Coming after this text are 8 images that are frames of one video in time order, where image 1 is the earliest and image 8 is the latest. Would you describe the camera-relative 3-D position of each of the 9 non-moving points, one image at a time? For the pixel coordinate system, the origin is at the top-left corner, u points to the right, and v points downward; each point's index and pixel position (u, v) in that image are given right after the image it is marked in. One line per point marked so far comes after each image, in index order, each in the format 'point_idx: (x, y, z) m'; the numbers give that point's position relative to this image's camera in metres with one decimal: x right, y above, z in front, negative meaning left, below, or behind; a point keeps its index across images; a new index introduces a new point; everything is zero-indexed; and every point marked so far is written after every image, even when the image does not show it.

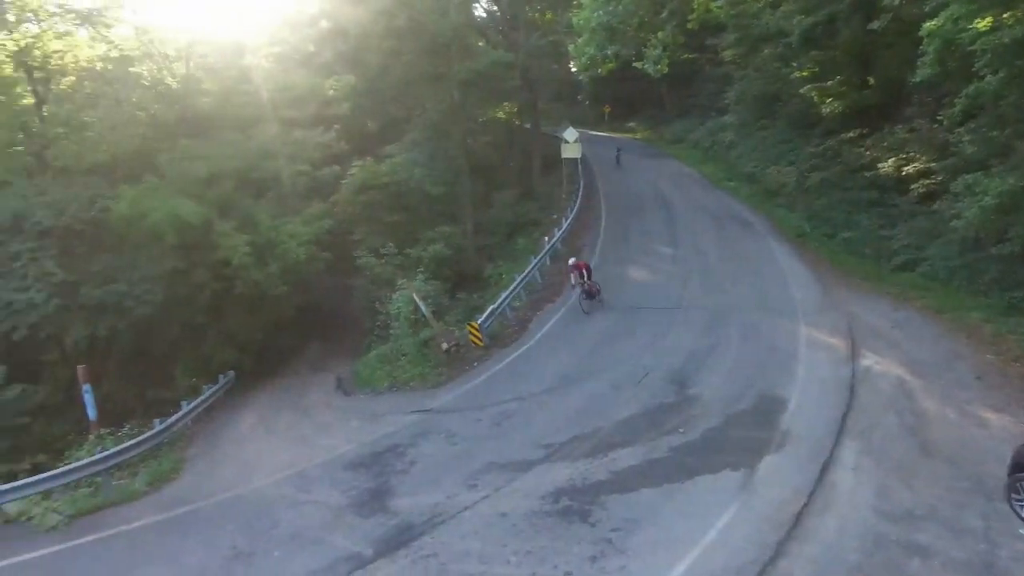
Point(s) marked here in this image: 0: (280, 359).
0: (-3.4, -1.0, +11.0) m
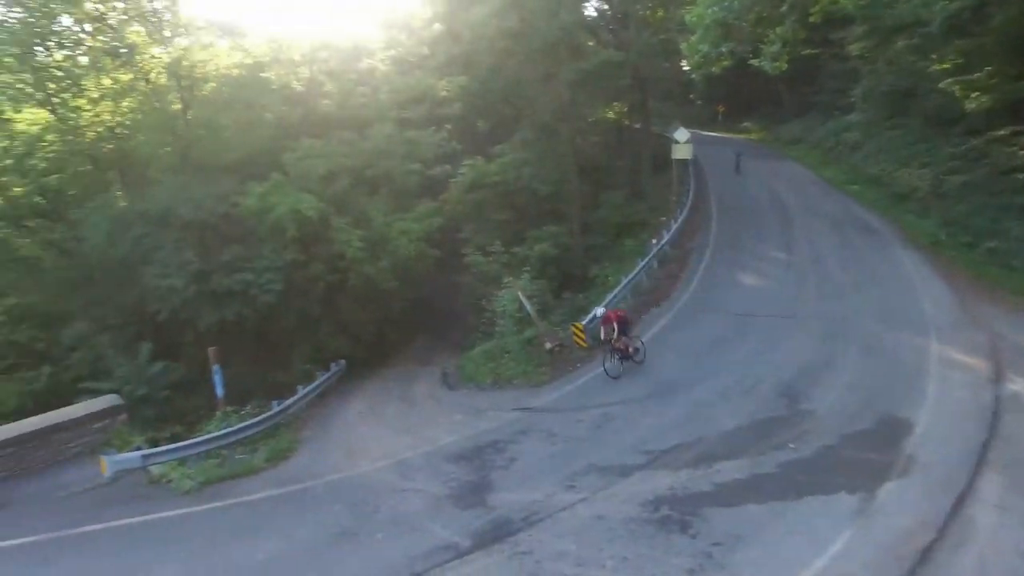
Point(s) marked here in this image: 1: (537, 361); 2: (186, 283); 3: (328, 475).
0: (-1.9, -0.9, +11.4) m
1: (+0.3, -0.9, +9.6) m
2: (-3.9, 0.0, +9.1) m
3: (-1.8, -1.8, +7.6) m
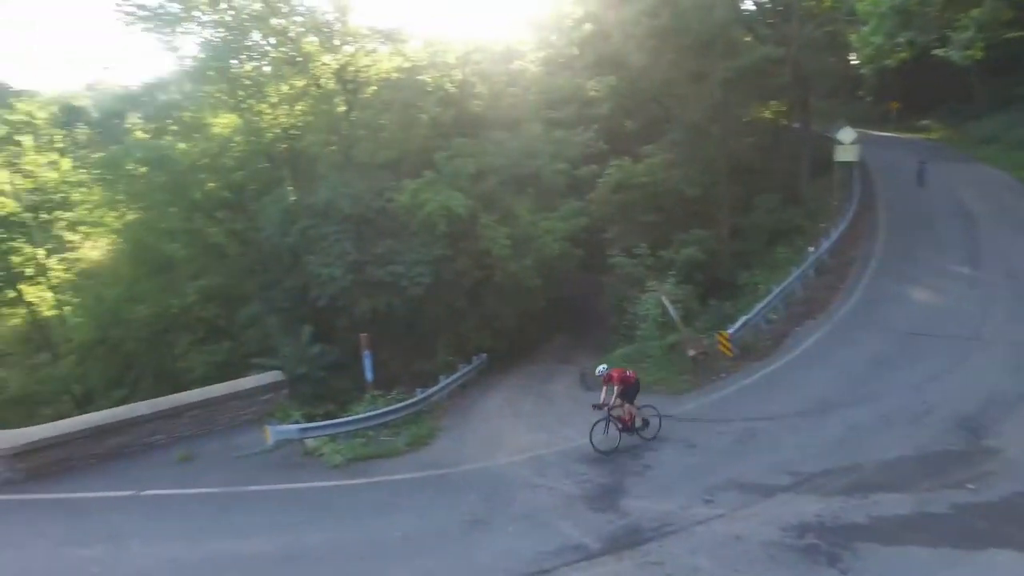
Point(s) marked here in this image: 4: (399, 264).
0: (+0.3, -0.9, +11.6) m
1: (+2.0, -1.0, +9.4) m
2: (-2.1, +0.2, +9.7) m
3: (-0.5, -1.8, +7.8) m
4: (-1.4, +0.3, +9.8) m
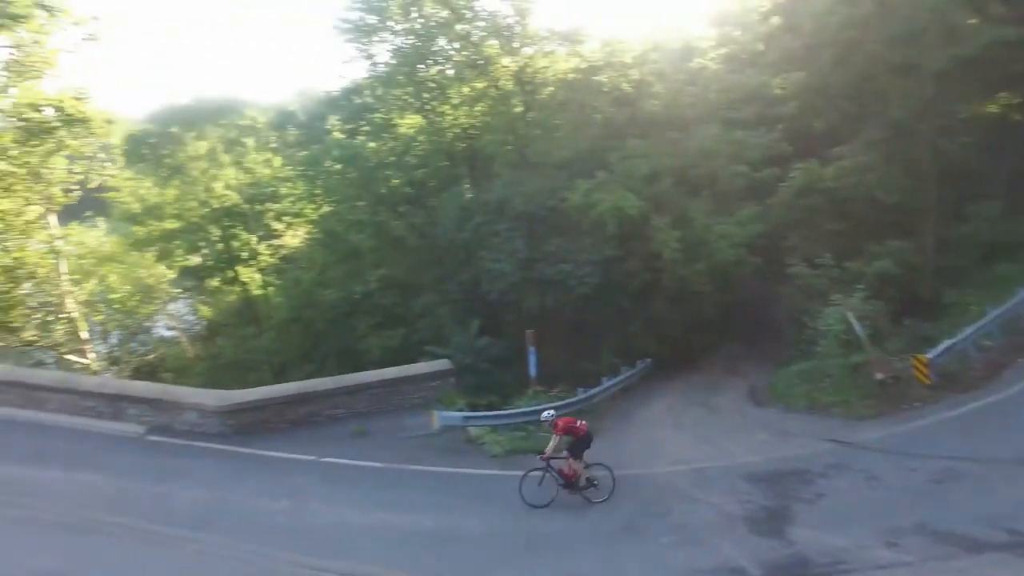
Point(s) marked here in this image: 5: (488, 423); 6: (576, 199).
0: (+2.7, -0.9, +11.1) m
1: (+3.9, -1.1, +8.6) m
2: (0.0, +0.2, +9.9) m
3: (+1.0, -1.8, +7.7) m
4: (+0.7, +0.3, +9.8) m
5: (-0.3, -1.7, +9.8) m
6: (+0.8, +1.1, +9.4) m
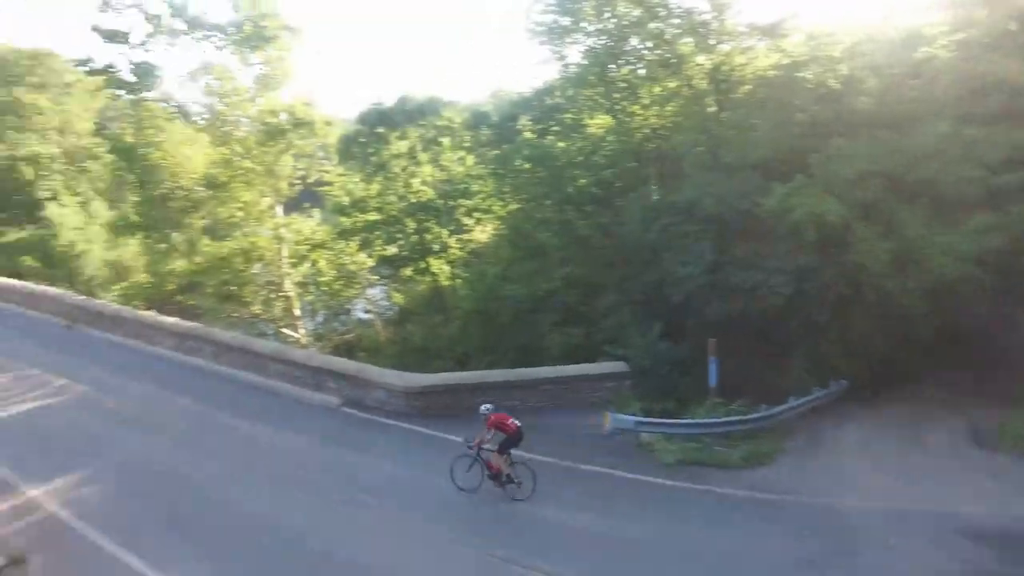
0: (+5.2, -1.2, +10.2) m
1: (+5.7, -1.4, +7.4) m
2: (+2.3, +0.2, +9.6) m
3: (+2.7, -1.9, +7.3) m
4: (+3.0, +0.2, +9.4) m
5: (+1.9, -1.7, +9.5) m
6: (+3.0, +1.0, +9.0) m
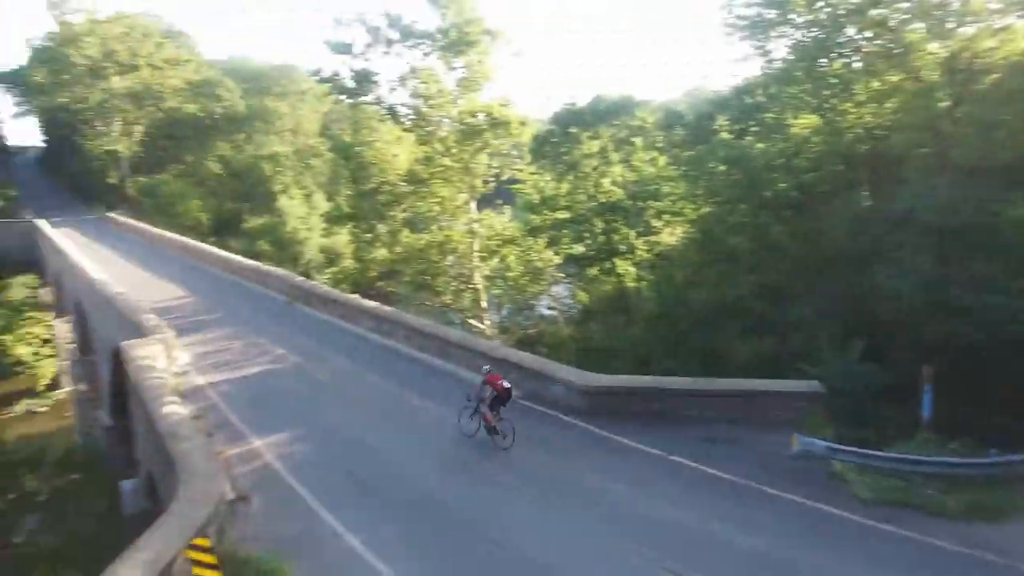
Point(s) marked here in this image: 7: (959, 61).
0: (+7.3, -1.5, +8.6) m
1: (+7.2, -1.7, +5.8) m
2: (+4.5, 0.0, +8.7) m
3: (+4.2, -2.1, +6.4) m
4: (+5.1, 0.0, +8.3) m
5: (+4.0, -1.9, +8.8) m
6: (+5.1, +0.8, +7.9) m
7: (+5.9, +3.0, +10.3) m
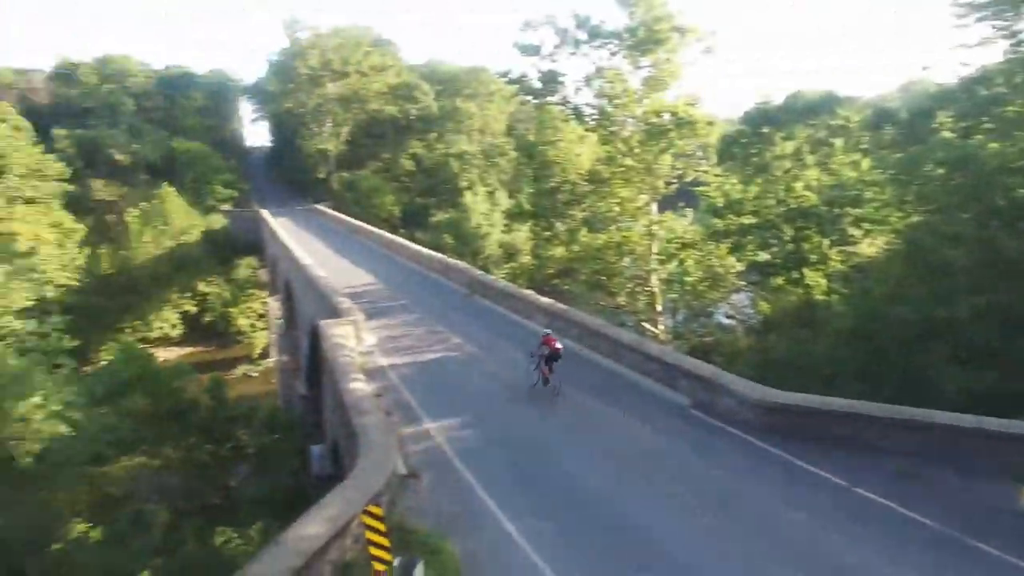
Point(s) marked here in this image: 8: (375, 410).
0: (+9.0, -1.9, +6.6) m
1: (+8.2, -2.2, +3.9) m
2: (+6.3, -0.3, +7.3) m
3: (+5.4, -2.4, +5.1) m
4: (+6.8, -0.3, +6.8) m
5: (+5.7, -2.2, +7.5) m
6: (+6.7, +0.5, +6.4) m
7: (+8.2, +2.7, +8.5) m
8: (-2.6, -2.2, +14.8) m
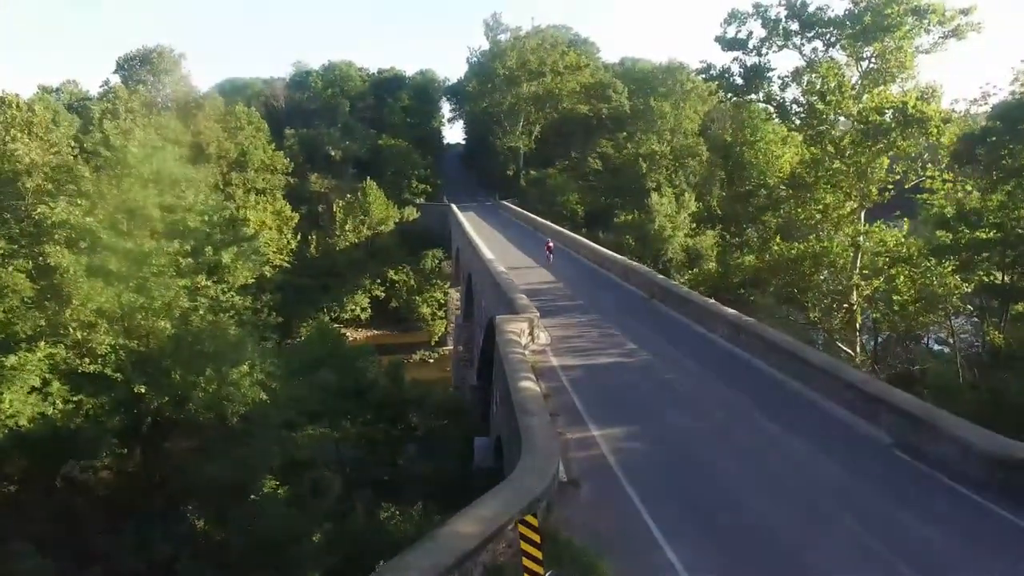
0: (+9.8, -2.6, +2.4) m
1: (+8.4, -2.7, 0.0) m
2: (+7.5, -0.8, +3.7) m
3: (+6.0, -2.7, +1.8) m
4: (+7.8, -0.8, +3.1) m
5: (+6.8, -2.6, +4.0) m
6: (+7.8, 0.0, +2.7) m
7: (+9.8, +2.1, +4.5) m
8: (+0.5, -2.1, +13.1) m
